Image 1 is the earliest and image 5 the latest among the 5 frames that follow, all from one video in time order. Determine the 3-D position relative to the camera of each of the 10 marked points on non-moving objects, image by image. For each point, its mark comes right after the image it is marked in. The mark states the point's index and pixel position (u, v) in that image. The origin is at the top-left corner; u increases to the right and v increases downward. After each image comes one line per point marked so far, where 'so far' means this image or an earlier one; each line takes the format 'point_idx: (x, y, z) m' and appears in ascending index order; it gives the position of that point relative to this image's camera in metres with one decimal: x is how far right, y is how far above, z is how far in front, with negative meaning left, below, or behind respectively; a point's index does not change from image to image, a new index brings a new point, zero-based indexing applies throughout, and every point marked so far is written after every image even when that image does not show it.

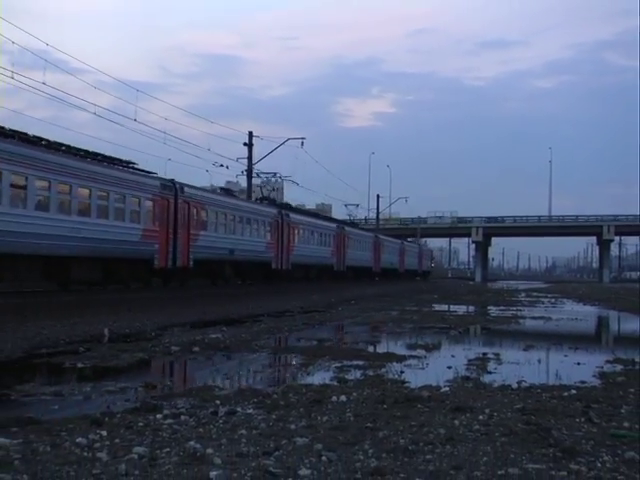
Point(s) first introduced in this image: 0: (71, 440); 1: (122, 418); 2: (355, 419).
0: (-3.2, -2.5, +8.3) m
1: (-2.7, -2.5, +9.2) m
2: (+0.5, -2.5, +9.4) m
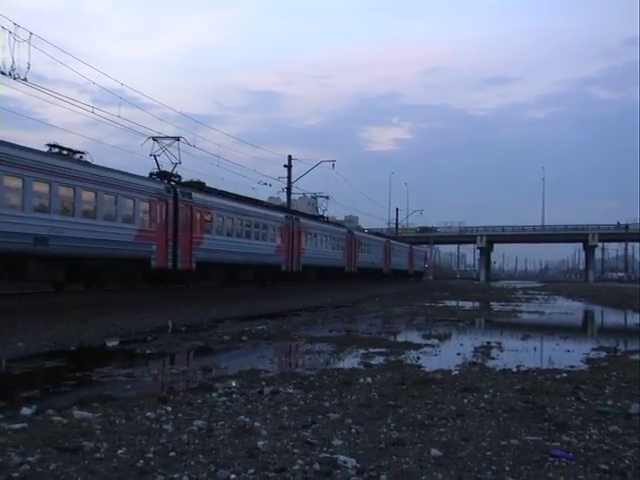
0: (-2.7, -2.7, +9.9) m
1: (-2.3, -2.6, +10.7) m
2: (+1.0, -2.6, +10.8) m
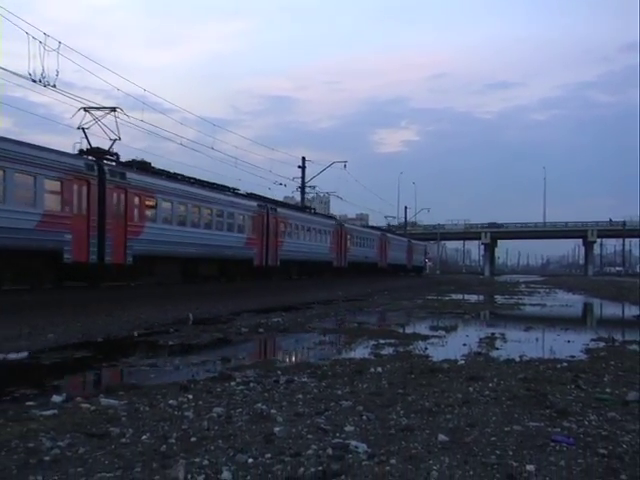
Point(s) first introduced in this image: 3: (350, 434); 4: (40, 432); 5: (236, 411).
0: (-2.5, -2.6, +10.5) m
1: (-2.0, -2.5, +11.3) m
2: (+1.2, -2.5, +11.3) m
3: (+0.4, -2.8, +9.4) m
4: (-4.0, -2.7, +9.3) m
5: (-1.3, -2.7, +10.2) m
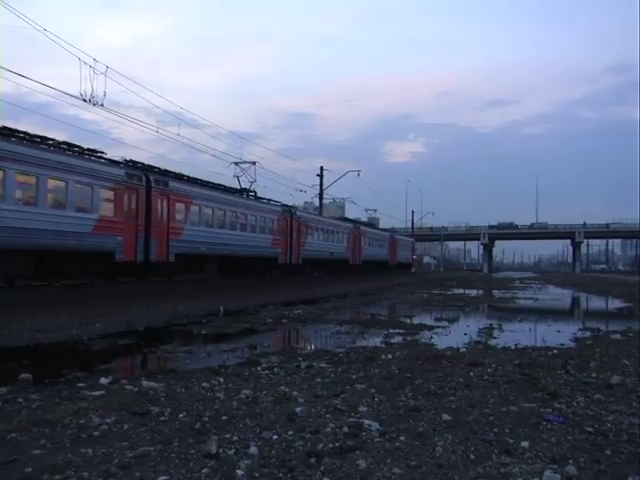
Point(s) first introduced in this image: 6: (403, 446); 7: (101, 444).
0: (-2.2, -2.6, +11.7) m
1: (-1.7, -2.5, +12.5) m
2: (+1.5, -2.5, +12.4) m
3: (+0.7, -2.8, +10.6) m
4: (-3.8, -2.8, +10.6) m
5: (-1.0, -2.7, +11.5) m
6: (+1.2, -3.0, +9.5) m
7: (-3.2, -3.0, +9.4) m
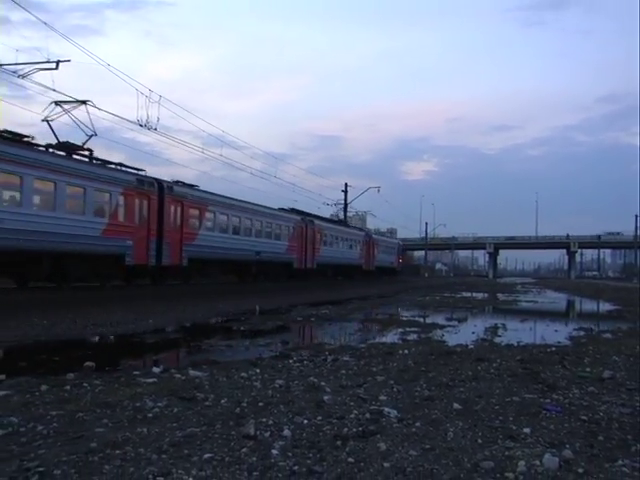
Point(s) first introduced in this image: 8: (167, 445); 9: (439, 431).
0: (-1.7, -2.8, +13.3) m
1: (-1.2, -2.7, +14.1) m
2: (+2.1, -2.7, +13.8) m
3: (+1.2, -3.0, +12.0) m
4: (-3.3, -2.9, +12.3) m
5: (-0.5, -2.9, +13.0) m
6: (+1.6, -3.2, +10.9) m
7: (-2.8, -3.1, +11.0) m
8: (-2.4, -3.2, +10.1) m
9: (+2.0, -3.2, +10.9) m
